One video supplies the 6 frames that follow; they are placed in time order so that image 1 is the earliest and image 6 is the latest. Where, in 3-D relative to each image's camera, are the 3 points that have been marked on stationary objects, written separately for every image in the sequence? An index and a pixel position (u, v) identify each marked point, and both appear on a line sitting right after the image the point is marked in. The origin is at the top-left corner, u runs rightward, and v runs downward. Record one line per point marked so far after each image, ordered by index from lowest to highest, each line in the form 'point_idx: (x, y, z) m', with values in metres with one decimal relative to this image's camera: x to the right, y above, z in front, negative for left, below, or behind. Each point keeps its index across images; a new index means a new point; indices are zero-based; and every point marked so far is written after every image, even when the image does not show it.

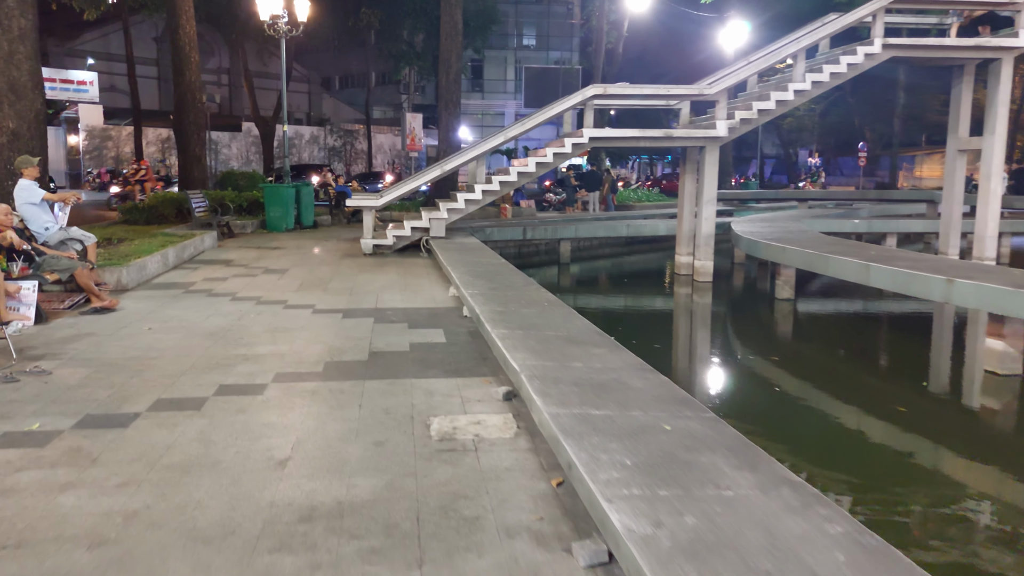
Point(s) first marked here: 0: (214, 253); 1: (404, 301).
0: (-4.8, +0.6, +13.5) m
1: (-1.1, -0.1, +9.1) m
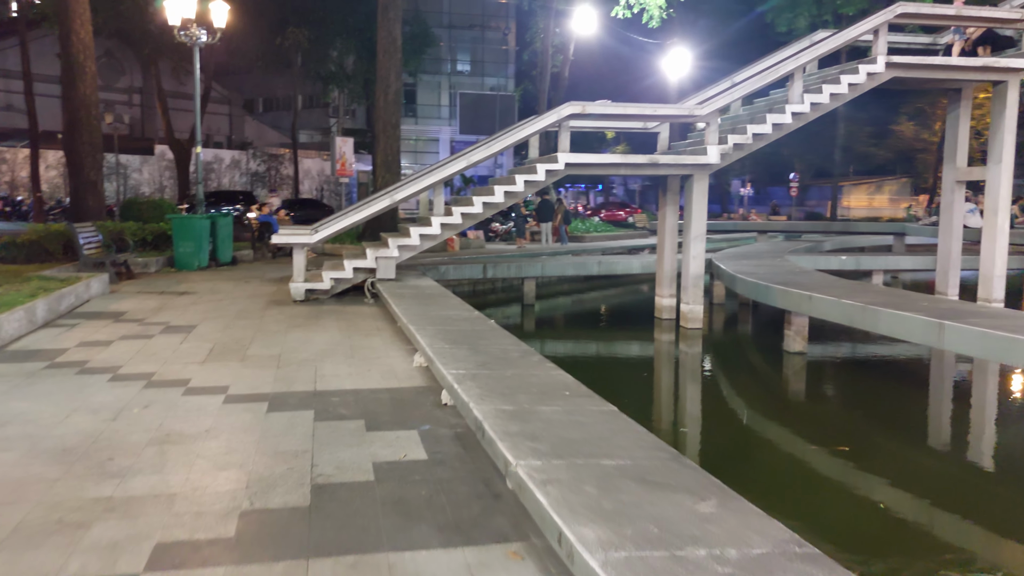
0: (-5.3, -0.2, +10.9) m
1: (-1.3, -0.7, +6.7) m
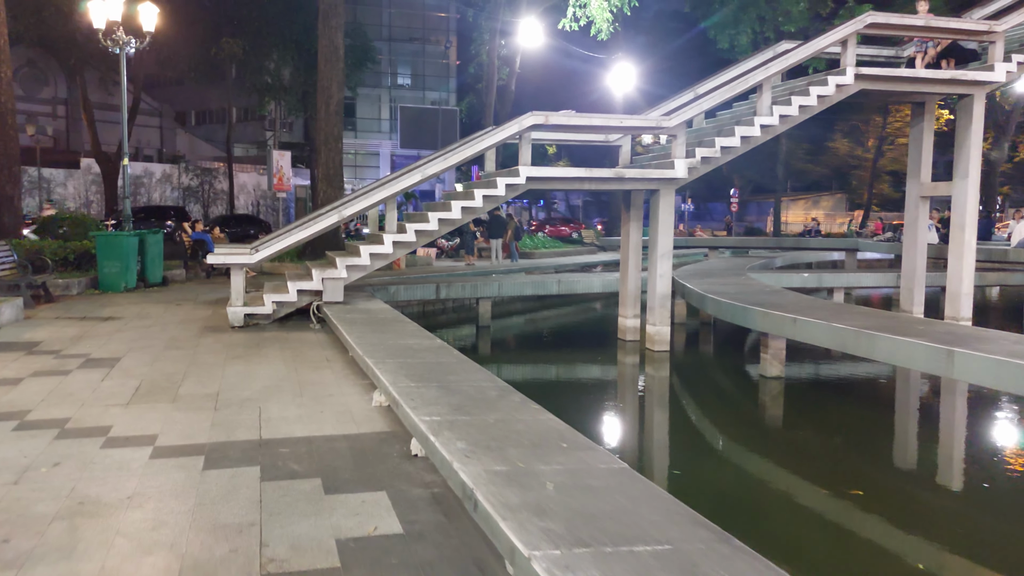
0: (-5.7, -0.5, +9.7) m
1: (-1.4, -0.9, +5.9) m
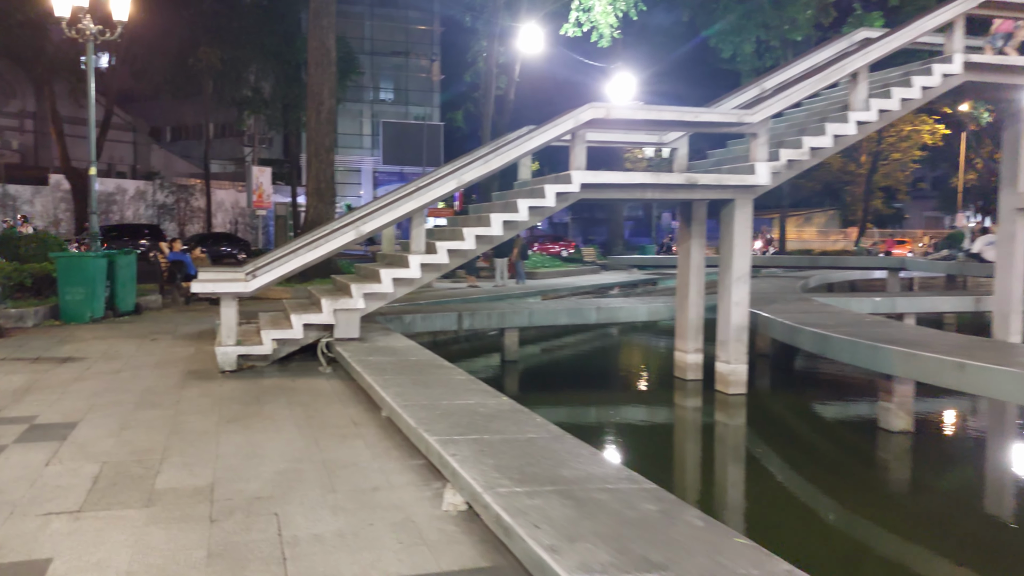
0: (-5.1, -0.8, +7.6) m
1: (-0.7, -1.2, +3.9) m
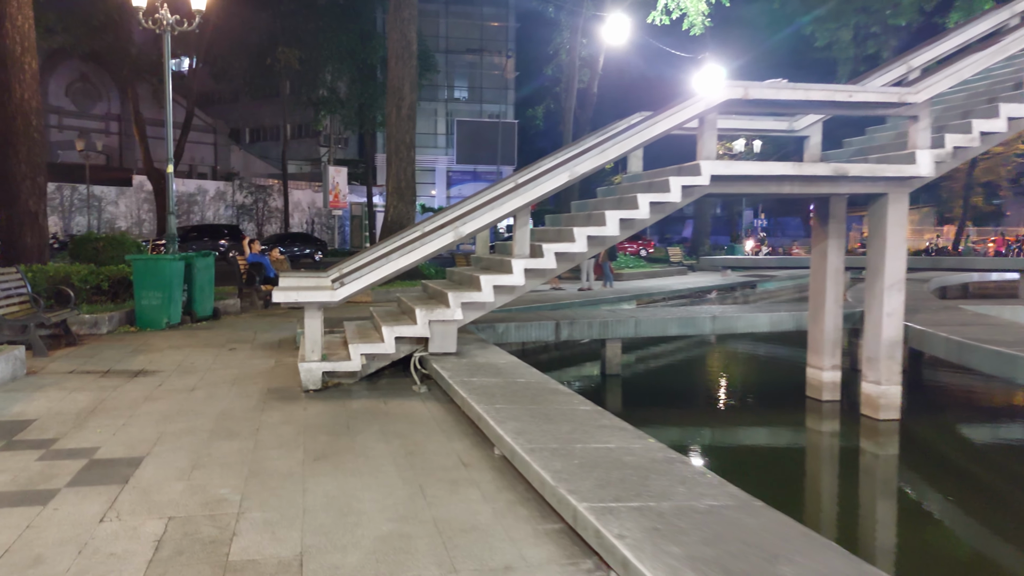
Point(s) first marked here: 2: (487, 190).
0: (-4.1, -0.9, +6.9) m
1: (-0.1, -1.2, +2.8) m
2: (-0.3, +1.1, +9.4) m
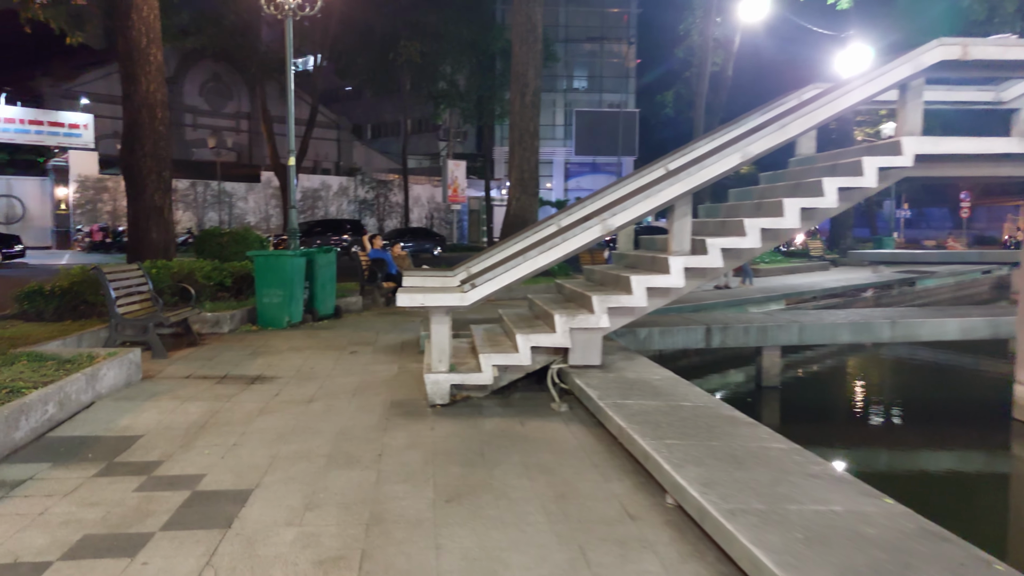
0: (-3.0, -0.9, +6.4) m
1: (+0.5, -1.3, +1.8) m
2: (+1.1, +1.1, +8.3) m
